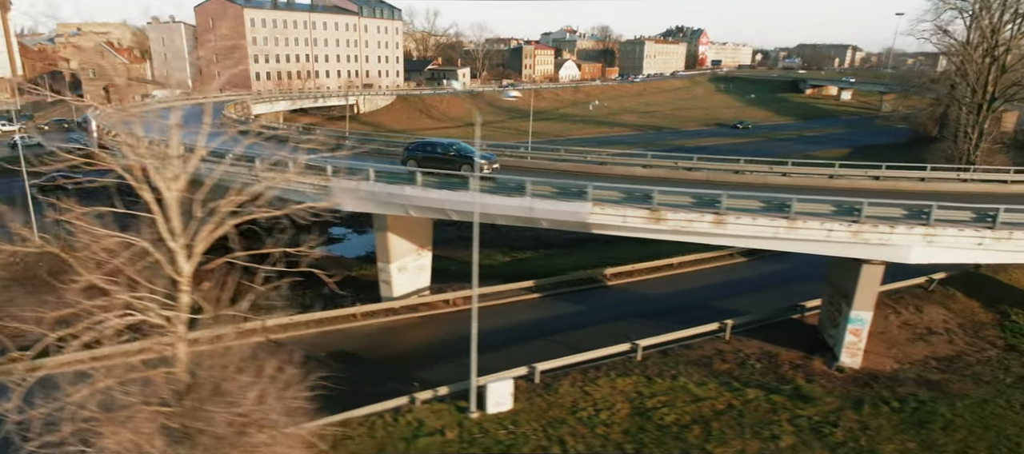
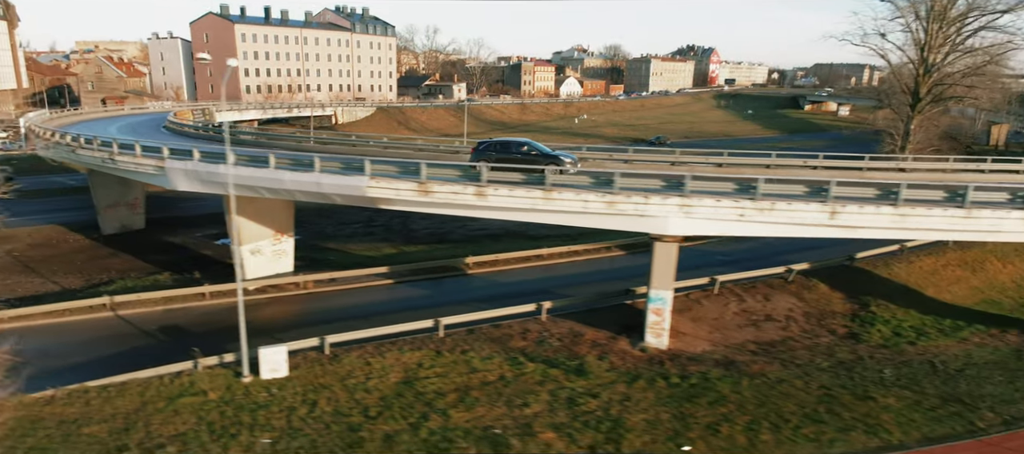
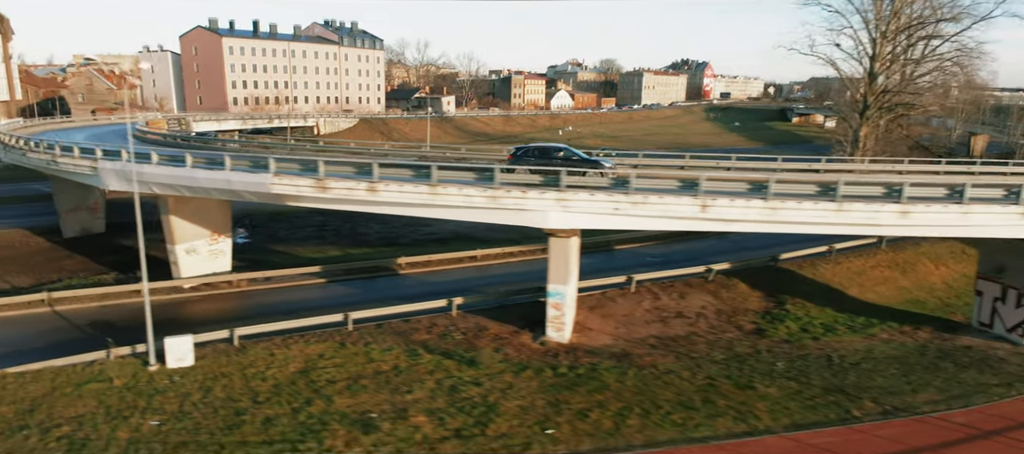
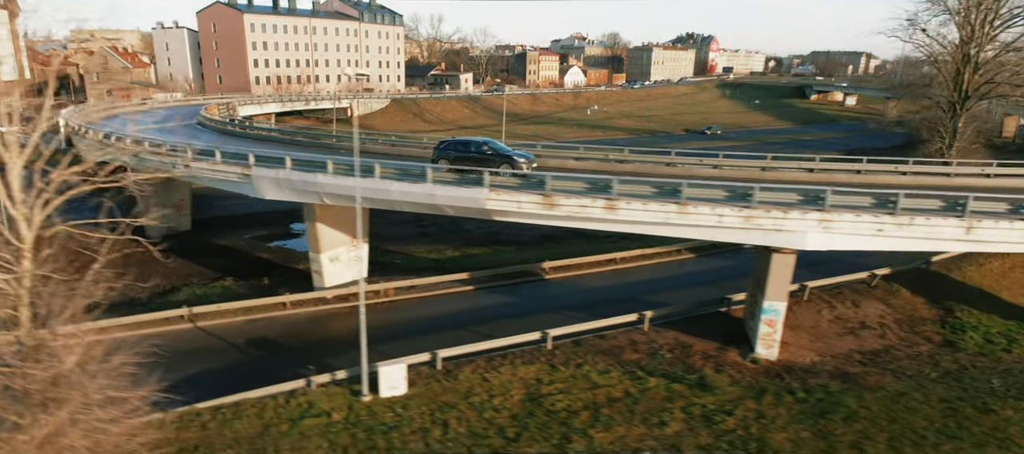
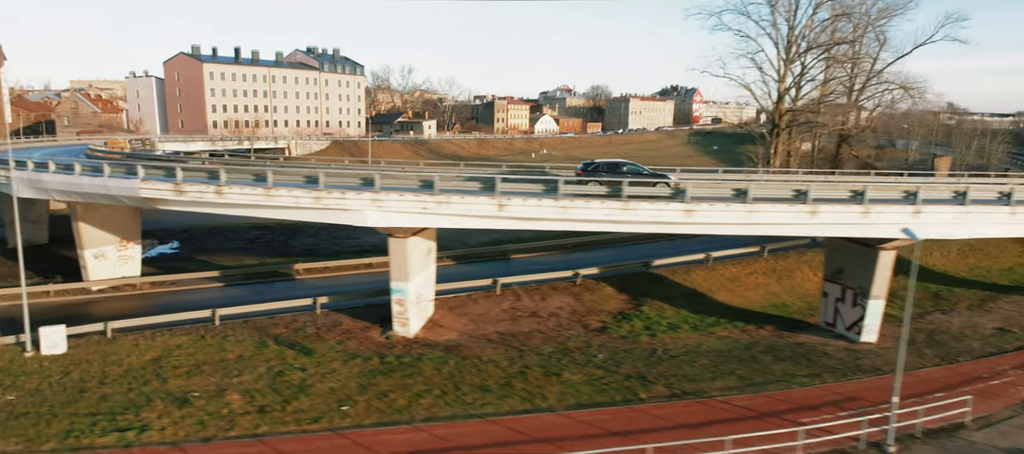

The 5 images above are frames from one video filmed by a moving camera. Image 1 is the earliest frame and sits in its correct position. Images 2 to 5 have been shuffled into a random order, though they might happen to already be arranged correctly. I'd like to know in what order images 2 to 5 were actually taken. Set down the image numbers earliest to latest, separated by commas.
4, 2, 3, 5
